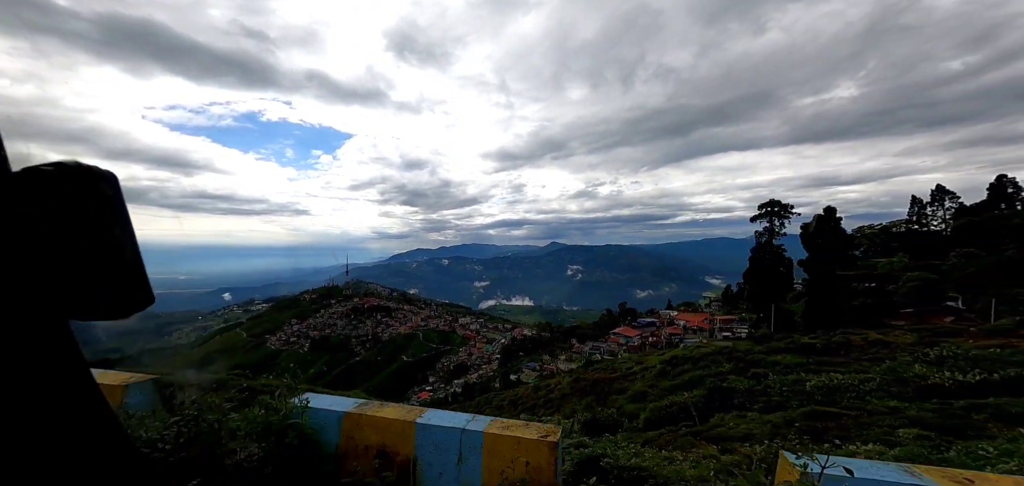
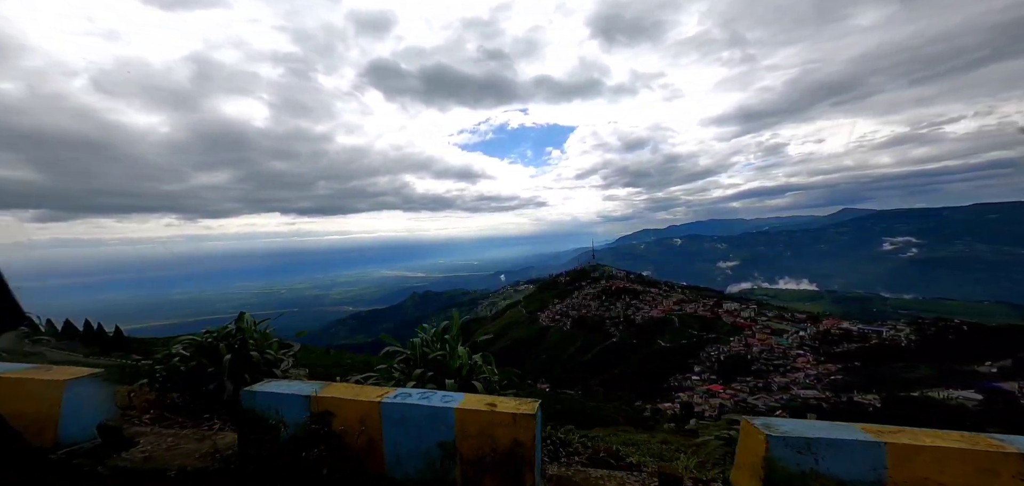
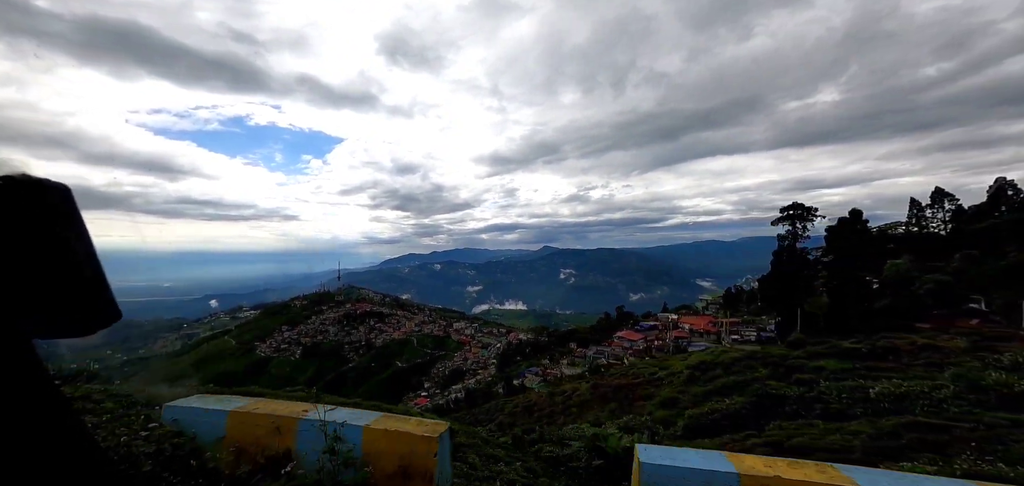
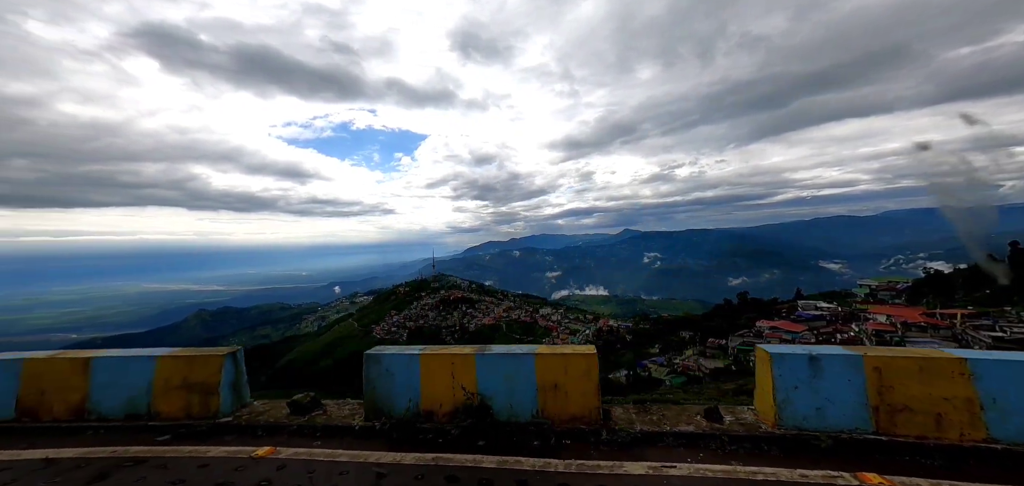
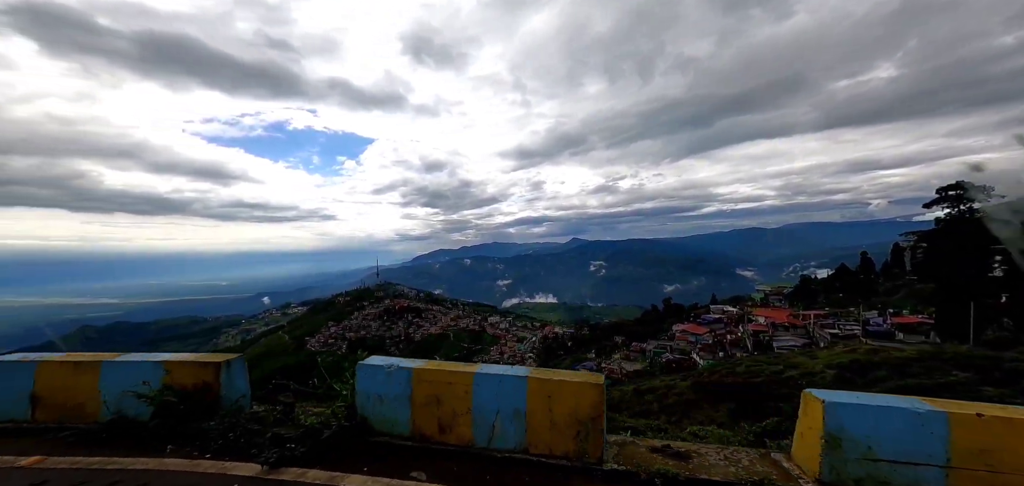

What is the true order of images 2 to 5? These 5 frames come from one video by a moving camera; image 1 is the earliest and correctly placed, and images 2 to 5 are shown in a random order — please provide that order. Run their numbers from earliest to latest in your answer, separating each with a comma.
3, 5, 4, 2
